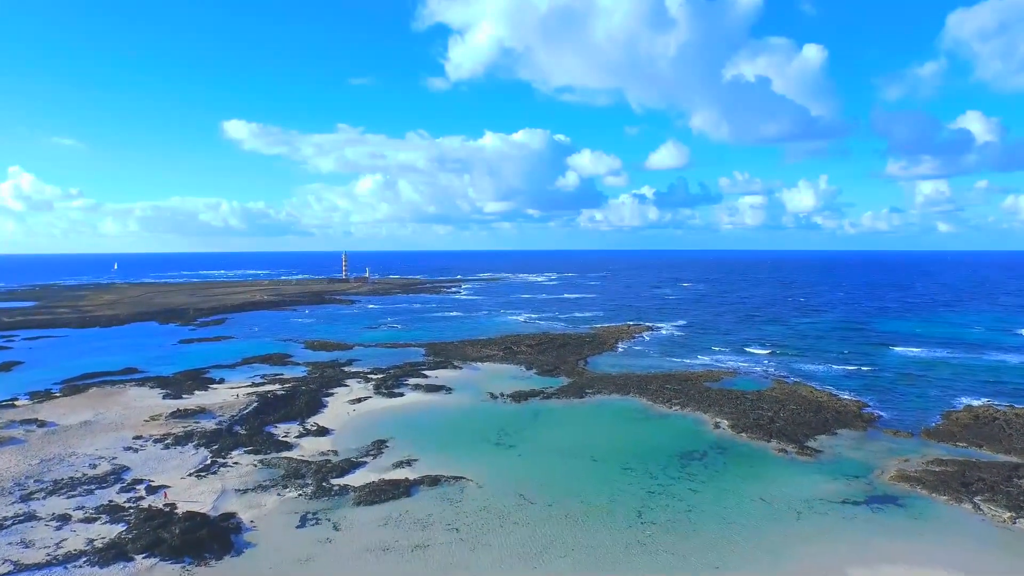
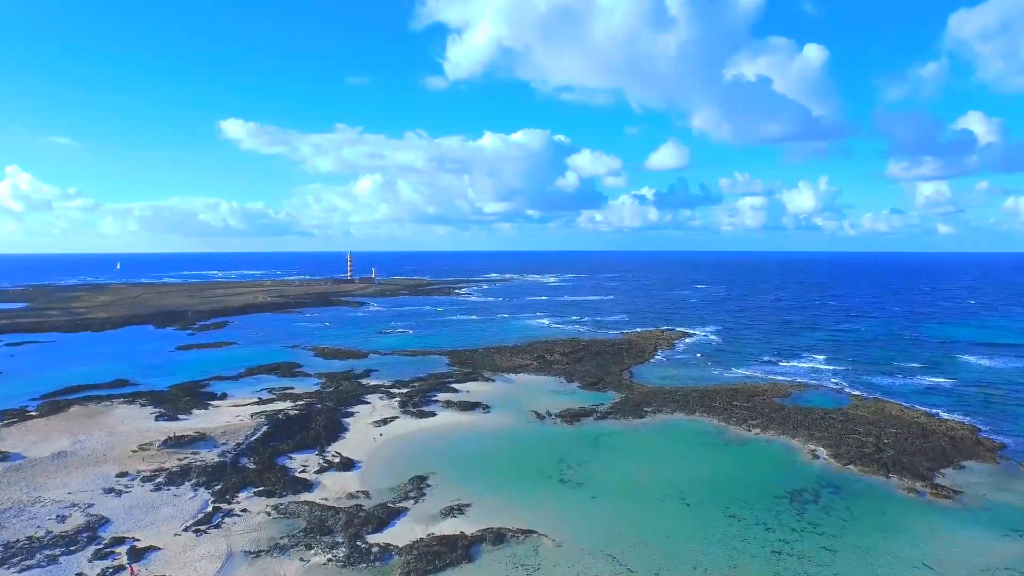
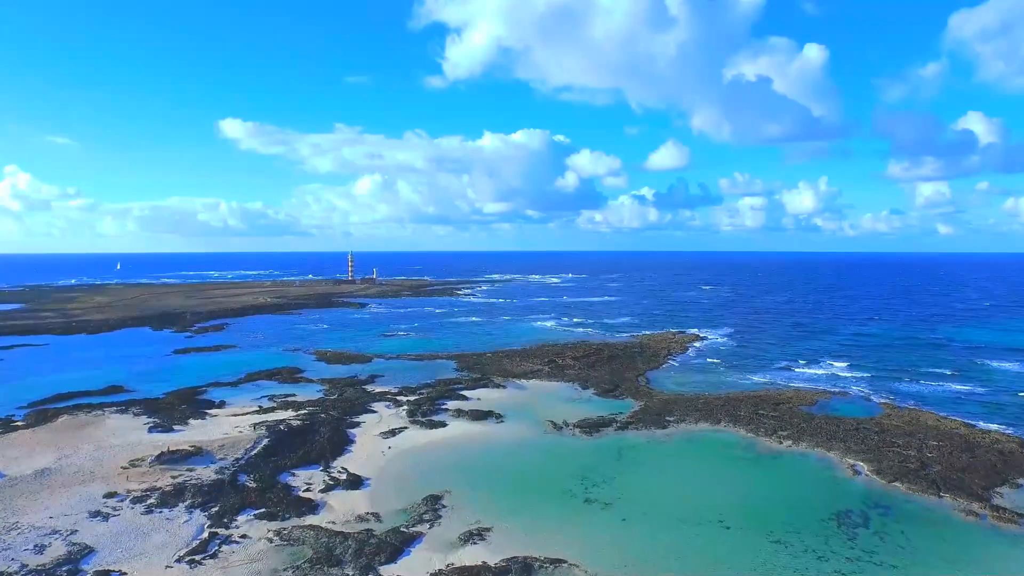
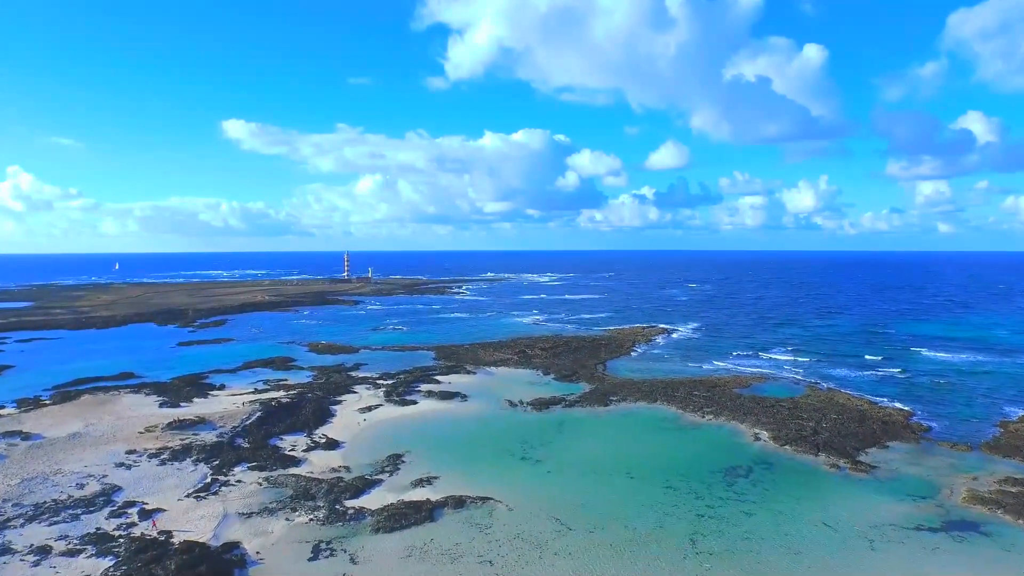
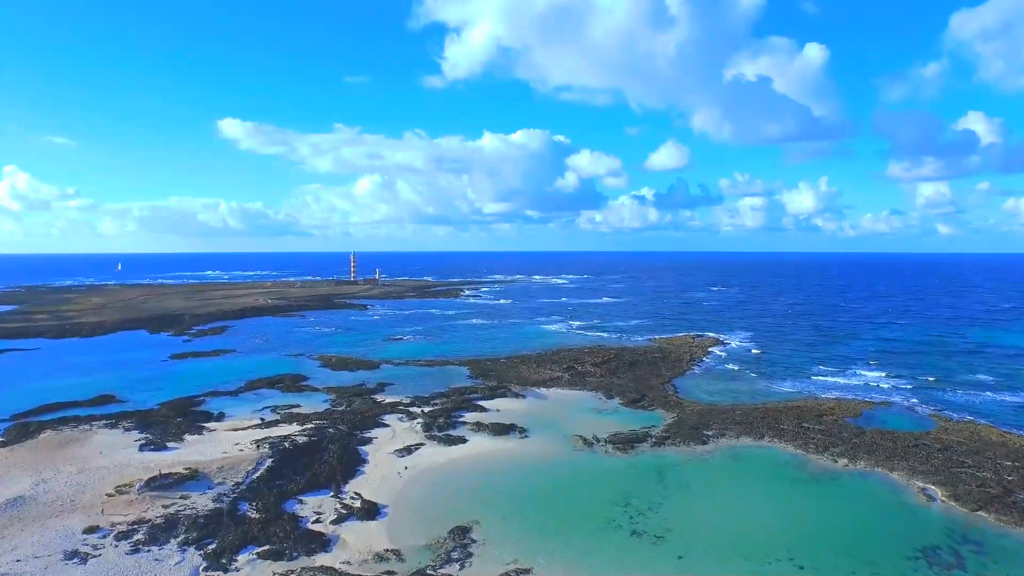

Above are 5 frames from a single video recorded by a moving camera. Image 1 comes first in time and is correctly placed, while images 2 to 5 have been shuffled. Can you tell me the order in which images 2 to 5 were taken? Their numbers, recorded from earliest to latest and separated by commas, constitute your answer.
4, 2, 3, 5
